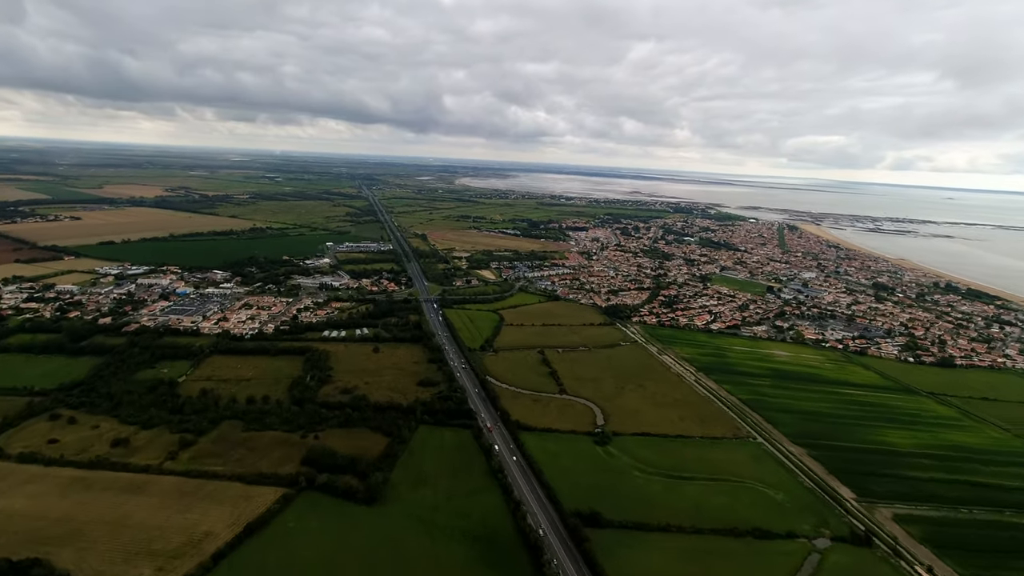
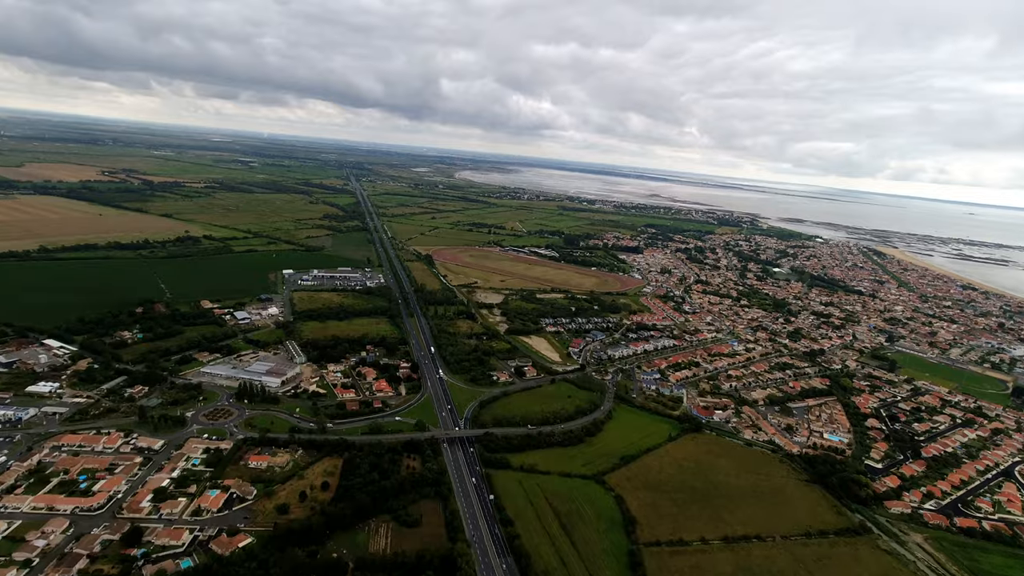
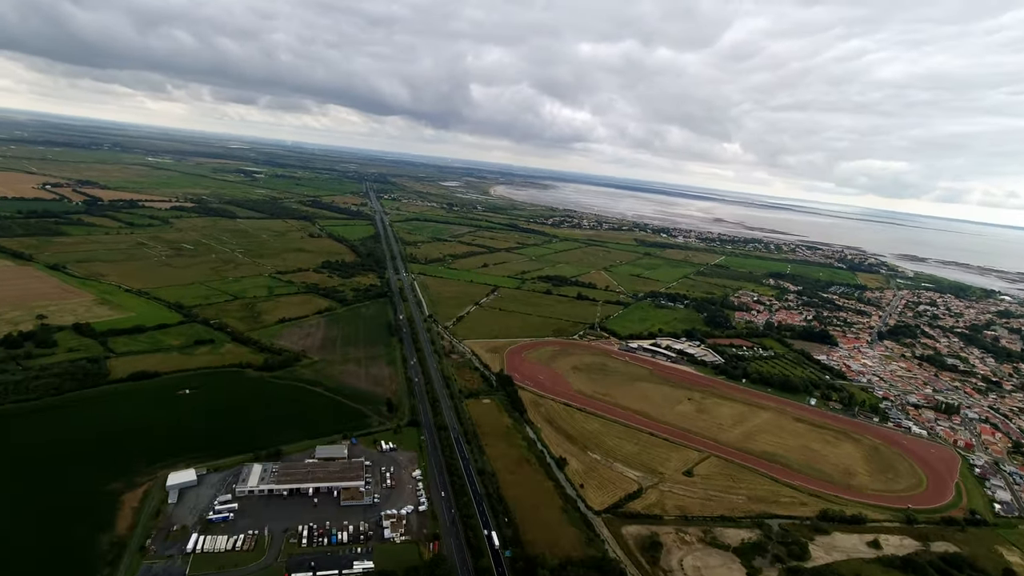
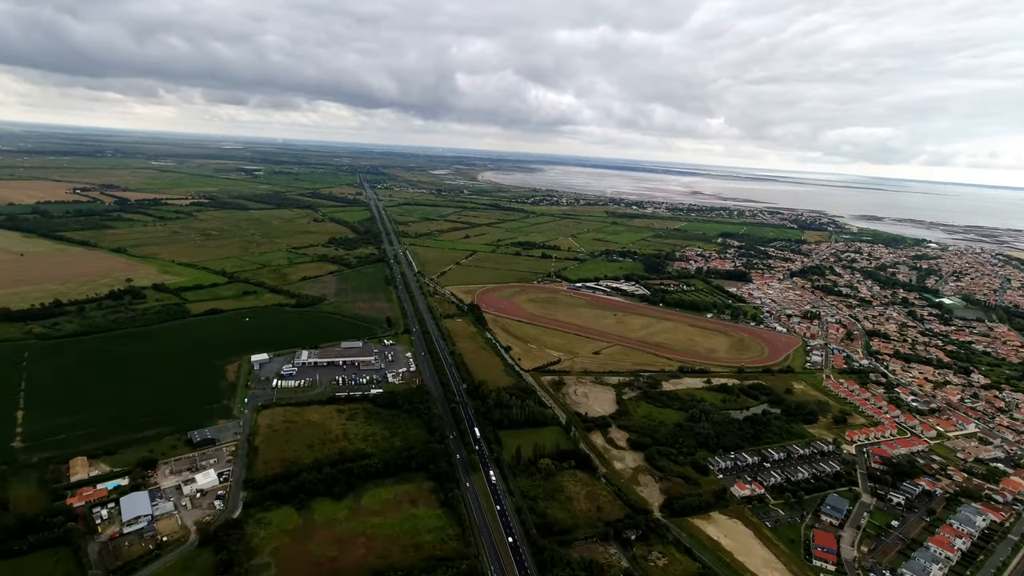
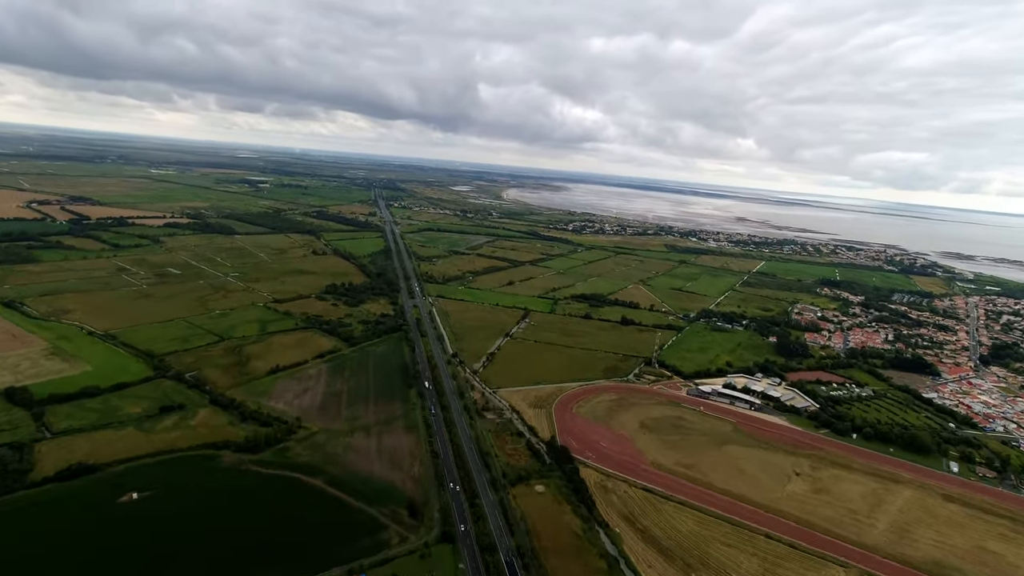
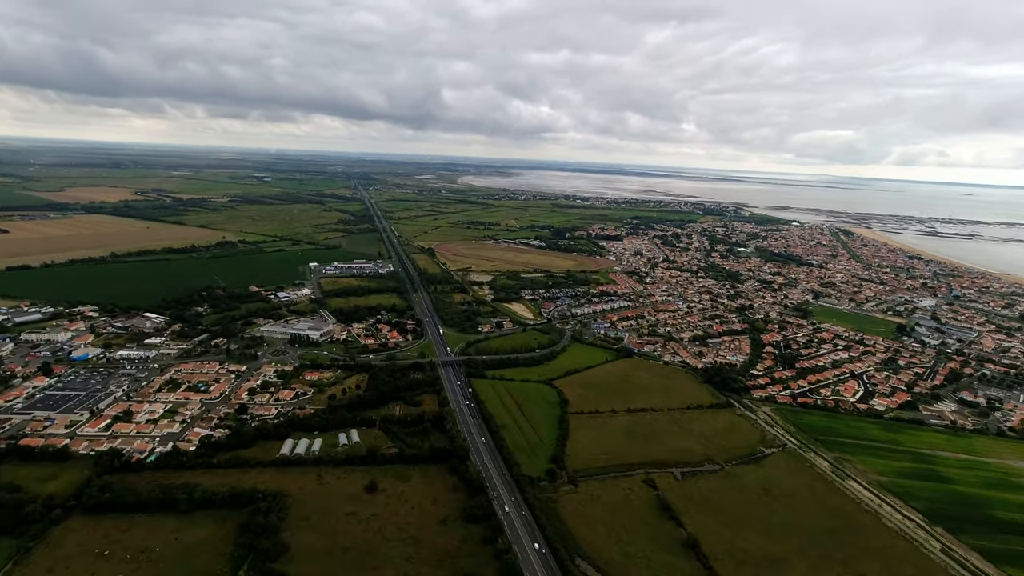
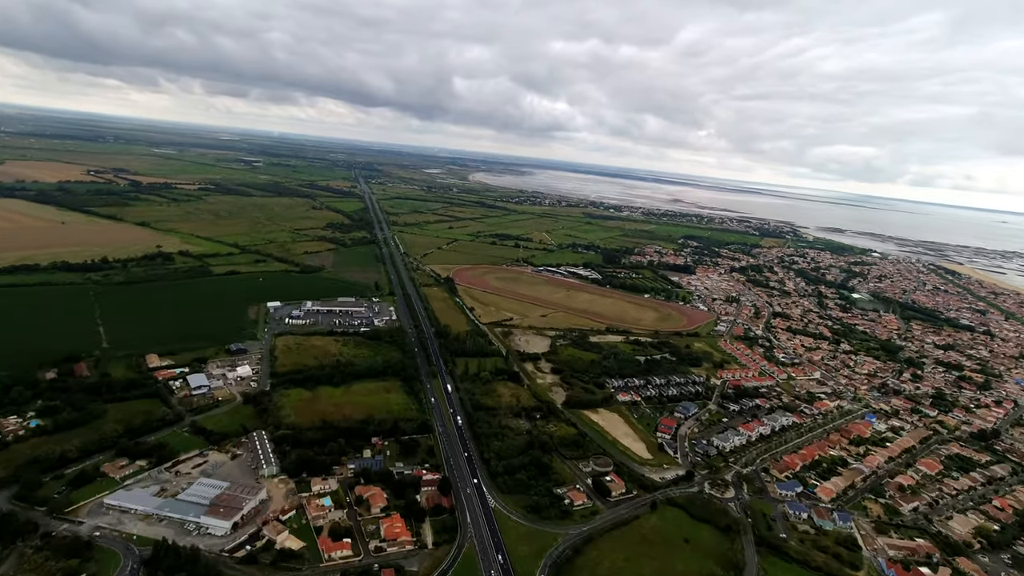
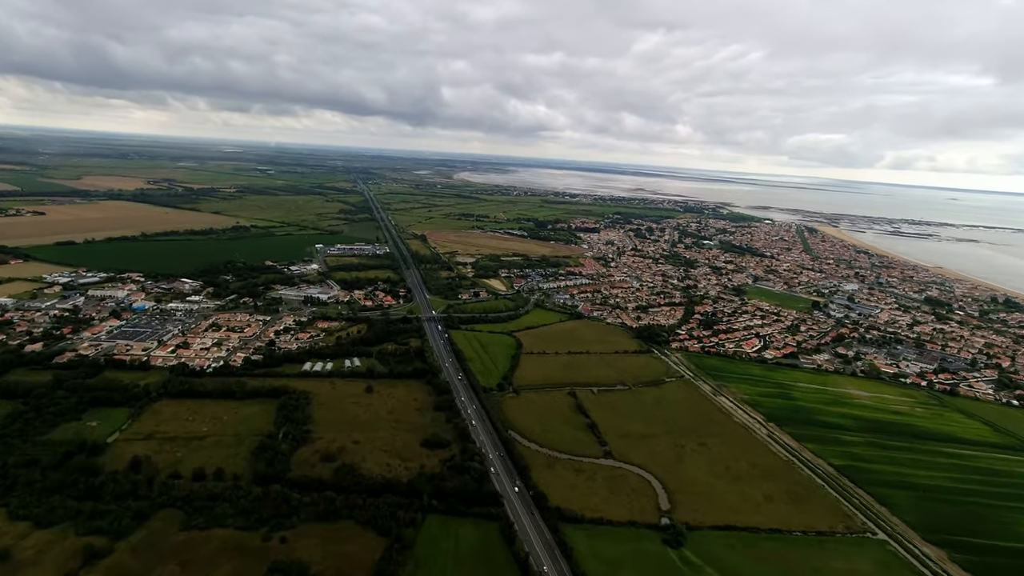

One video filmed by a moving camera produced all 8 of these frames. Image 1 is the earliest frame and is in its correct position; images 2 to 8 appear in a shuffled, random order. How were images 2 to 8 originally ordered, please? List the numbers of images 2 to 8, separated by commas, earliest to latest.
8, 6, 2, 7, 4, 3, 5
